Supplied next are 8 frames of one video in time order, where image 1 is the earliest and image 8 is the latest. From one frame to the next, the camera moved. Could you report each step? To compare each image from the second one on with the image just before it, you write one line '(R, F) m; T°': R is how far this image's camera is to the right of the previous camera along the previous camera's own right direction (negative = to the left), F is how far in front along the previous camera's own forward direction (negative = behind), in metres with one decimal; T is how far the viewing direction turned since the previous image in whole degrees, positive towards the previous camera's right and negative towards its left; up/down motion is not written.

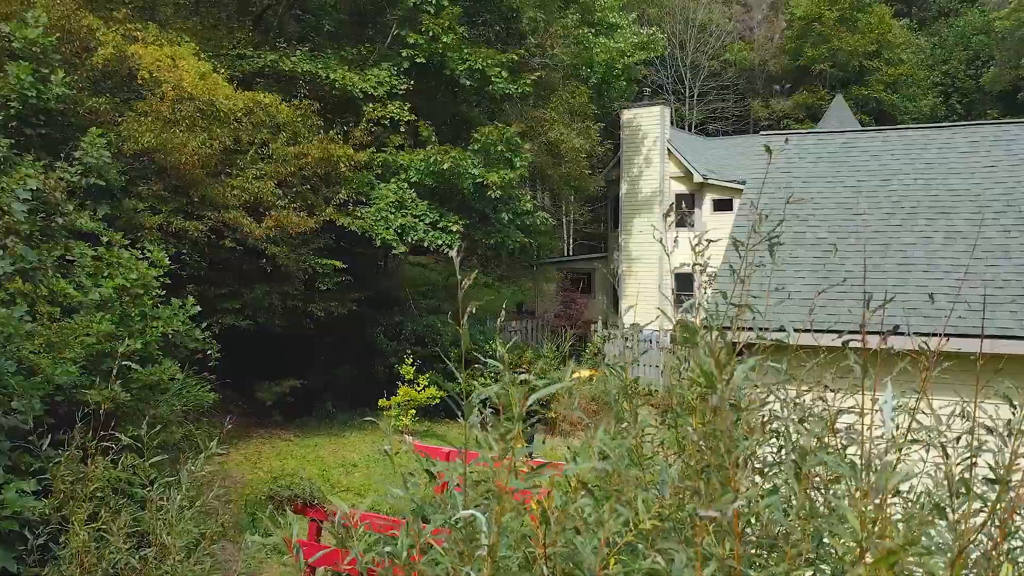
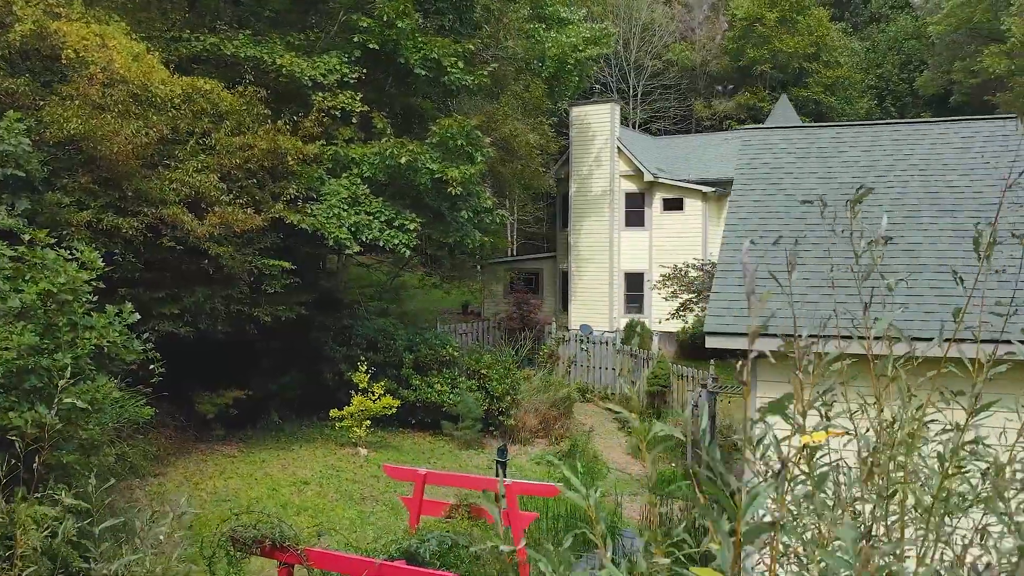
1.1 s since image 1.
(-0.4, +0.6) m; +5°
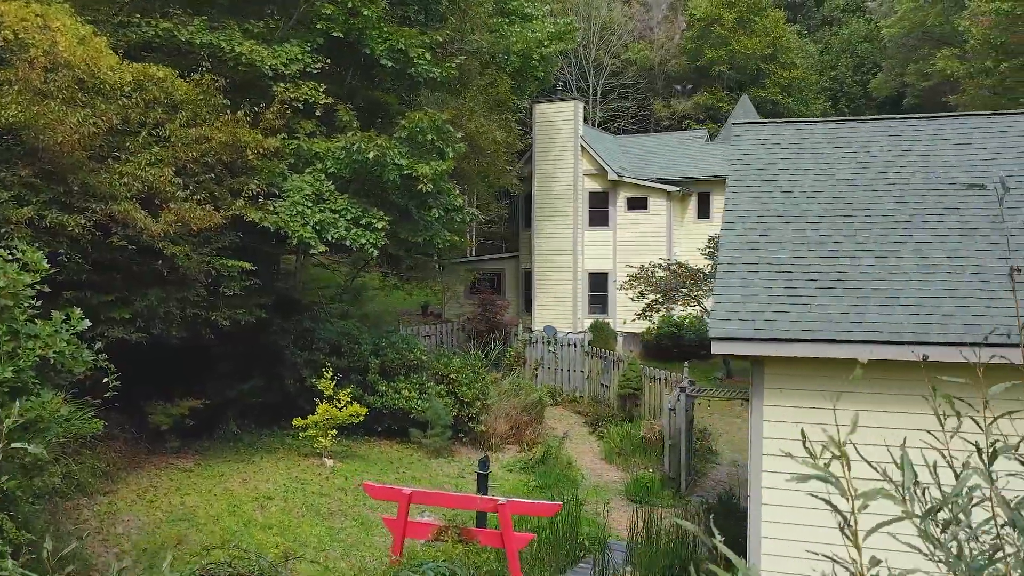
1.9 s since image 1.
(-0.3, +0.4) m; +3°
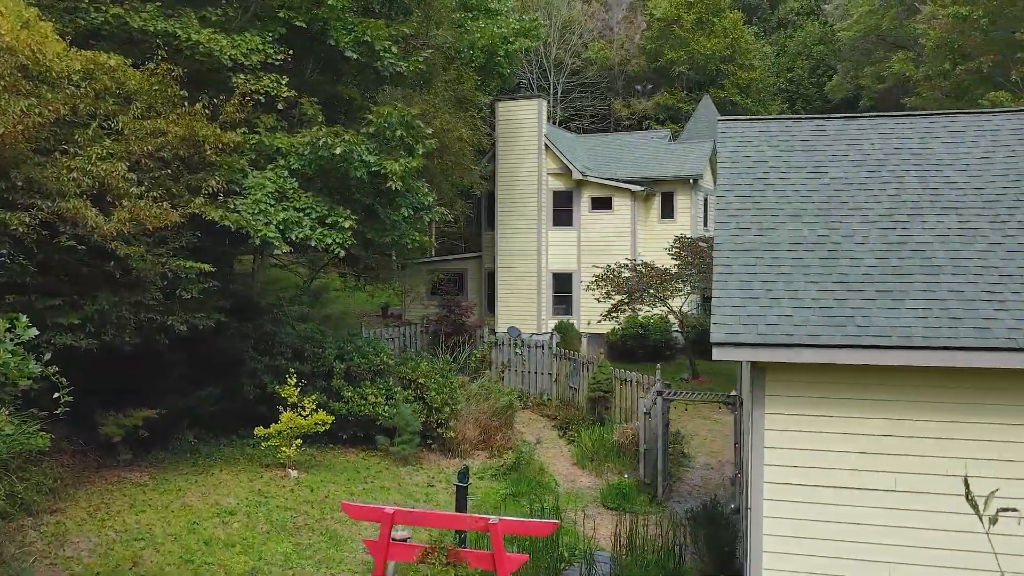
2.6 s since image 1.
(-0.2, +0.4) m; +3°
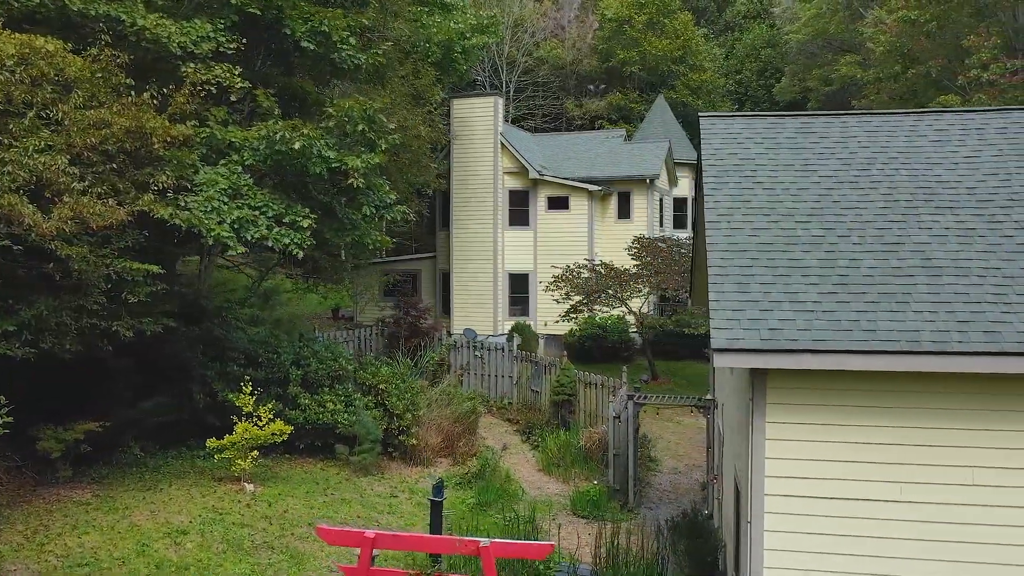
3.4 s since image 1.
(-0.3, +0.4) m; +4°
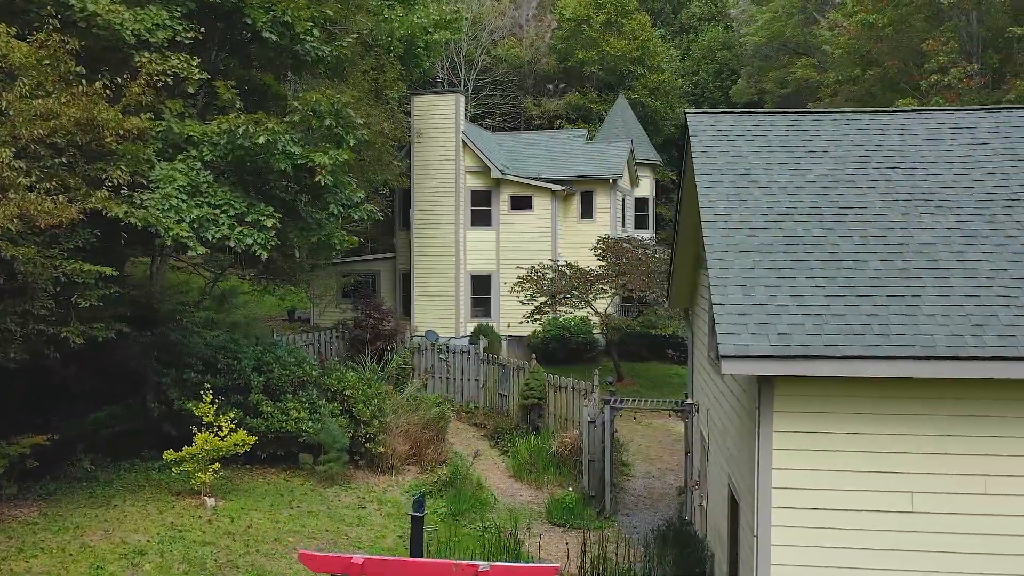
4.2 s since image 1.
(-0.3, +0.3) m; +3°
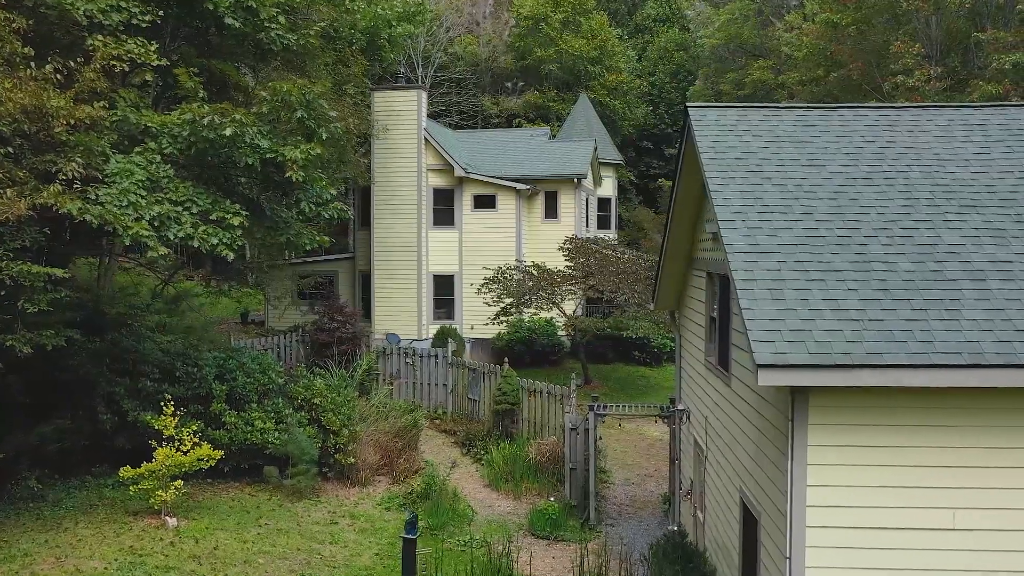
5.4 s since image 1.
(-0.4, +0.4) m; +4°
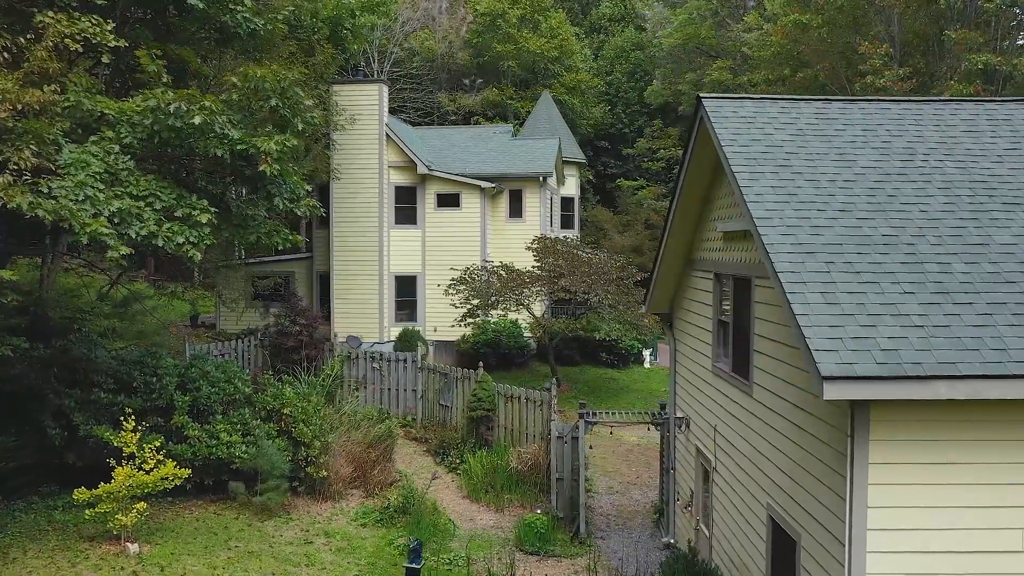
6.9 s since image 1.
(-0.4, +0.5) m; +4°
